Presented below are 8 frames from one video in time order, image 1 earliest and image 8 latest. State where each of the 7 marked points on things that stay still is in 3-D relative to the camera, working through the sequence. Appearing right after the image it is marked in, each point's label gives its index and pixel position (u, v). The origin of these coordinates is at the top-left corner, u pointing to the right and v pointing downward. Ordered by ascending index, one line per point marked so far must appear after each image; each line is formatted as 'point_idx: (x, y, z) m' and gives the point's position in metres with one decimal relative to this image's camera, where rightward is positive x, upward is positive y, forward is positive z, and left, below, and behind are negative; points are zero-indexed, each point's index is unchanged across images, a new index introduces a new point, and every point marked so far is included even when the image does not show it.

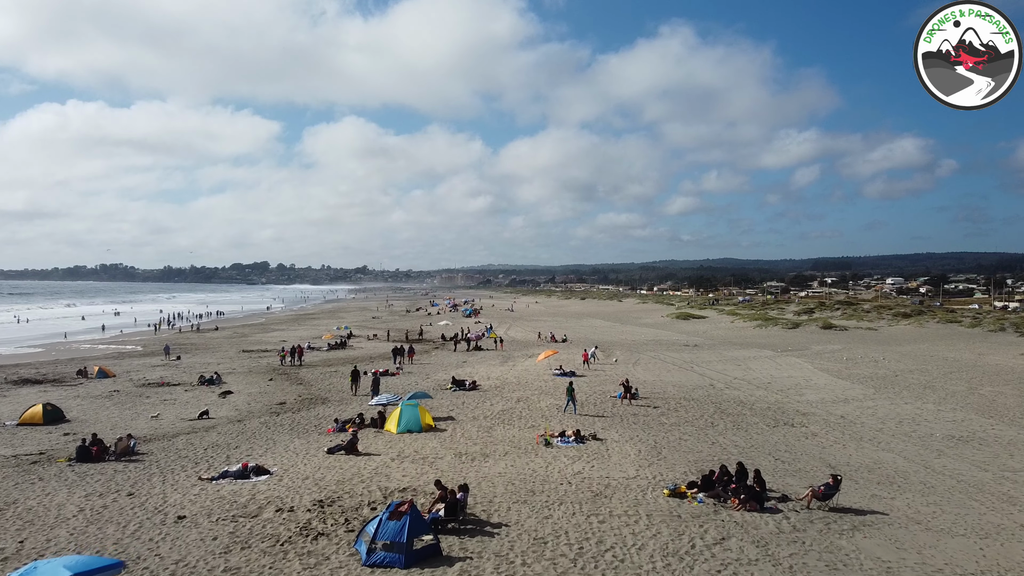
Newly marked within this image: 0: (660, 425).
0: (+4.2, -3.9, +15.0) m
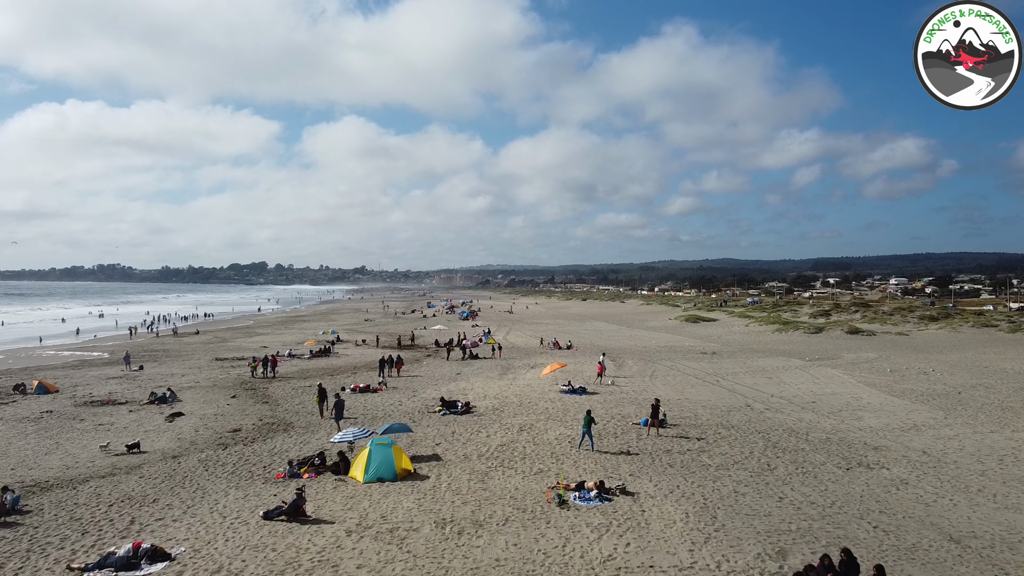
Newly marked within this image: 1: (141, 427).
0: (+4.3, -4.0, +11.7) m
1: (-12.2, -4.6, +17.4) m
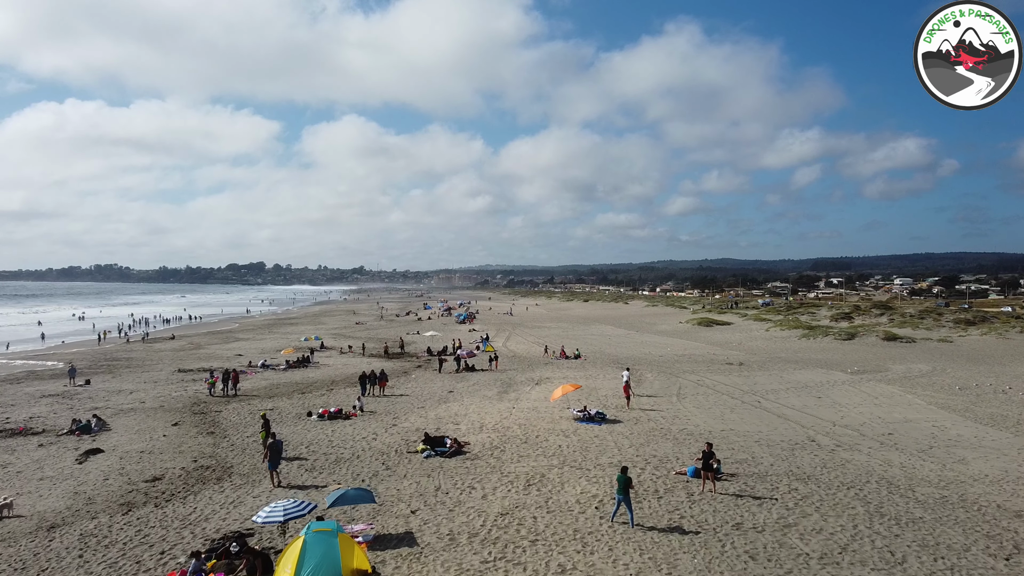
0: (+4.4, -4.2, +7.9) m
1: (-12.2, -4.7, +13.6) m
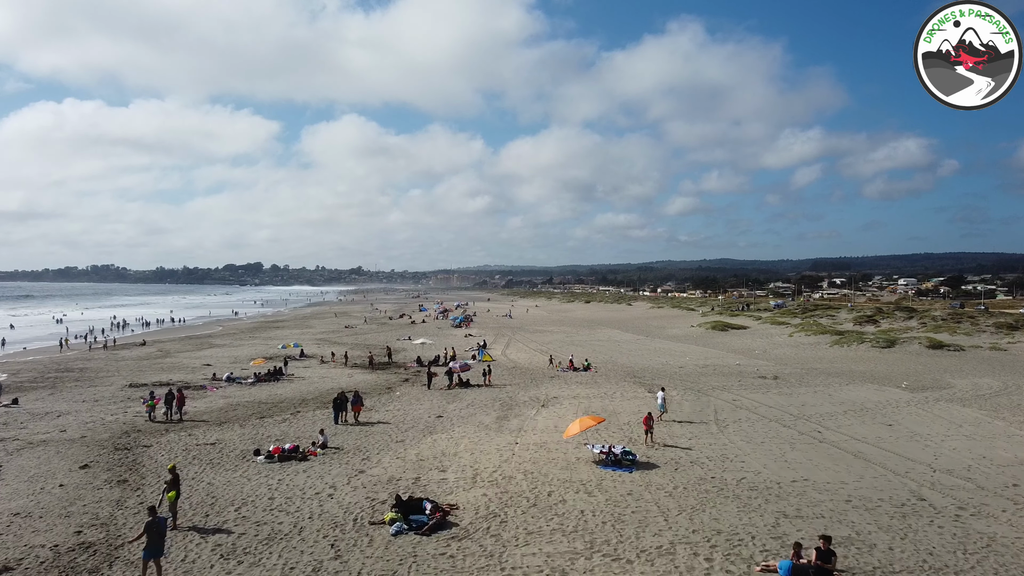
0: (+4.5, -4.2, +4.1) m
1: (-12.1, -4.8, +9.7) m
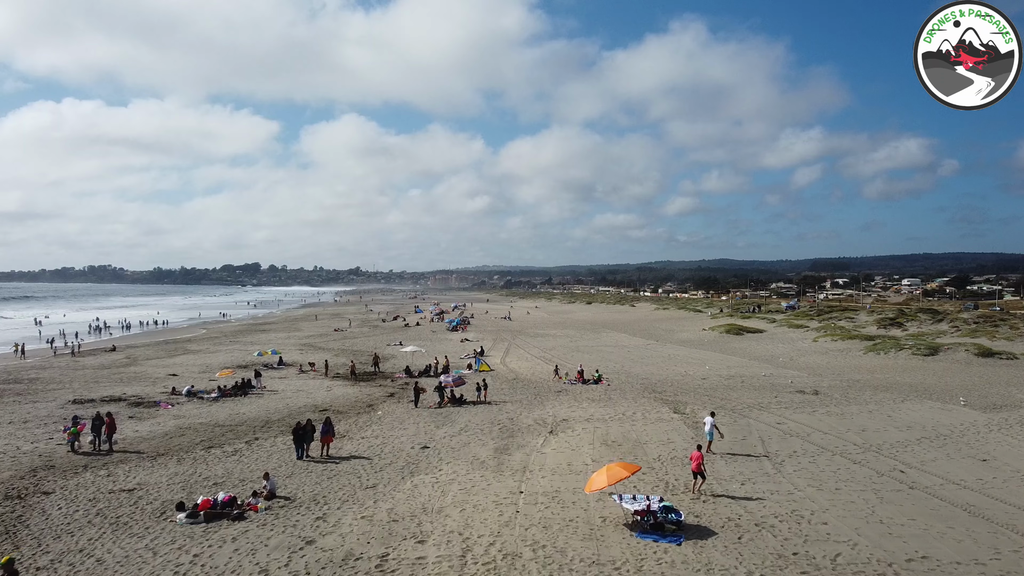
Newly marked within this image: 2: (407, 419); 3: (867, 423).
0: (+4.5, -4.3, +0.7) m
1: (-12.0, -4.9, +6.3) m
2: (-3.7, -4.6, +18.8) m
3: (+11.8, -4.5, +17.5) m
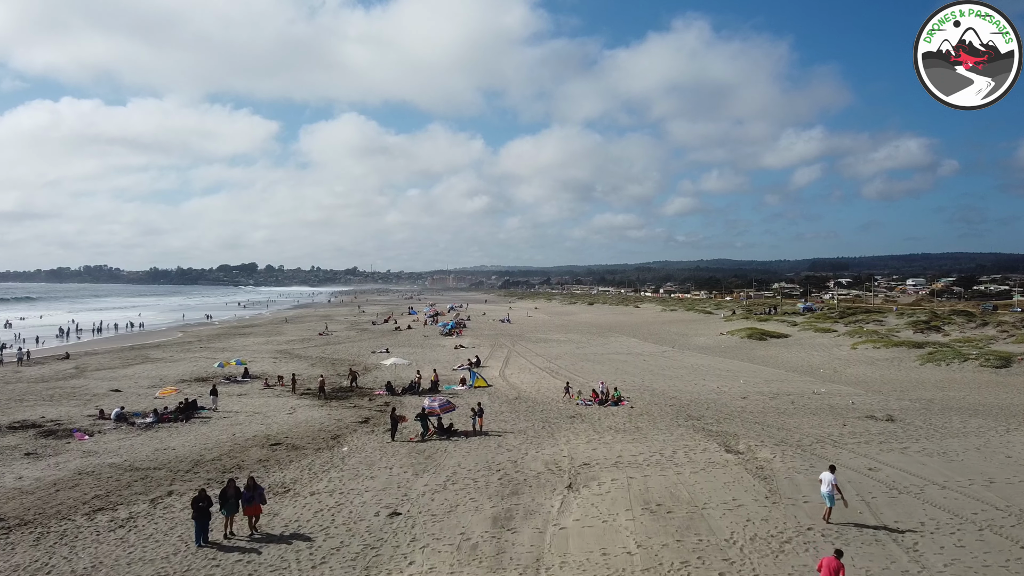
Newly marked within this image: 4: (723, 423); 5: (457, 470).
0: (+4.7, -4.3, -3.6) m
1: (-11.9, -4.9, +1.9) m
2: (-3.6, -4.7, +14.4) m
3: (+11.9, -4.6, +13.2) m
4: (+7.0, -4.5, +17.3) m
5: (-1.4, -4.5, +13.3) m
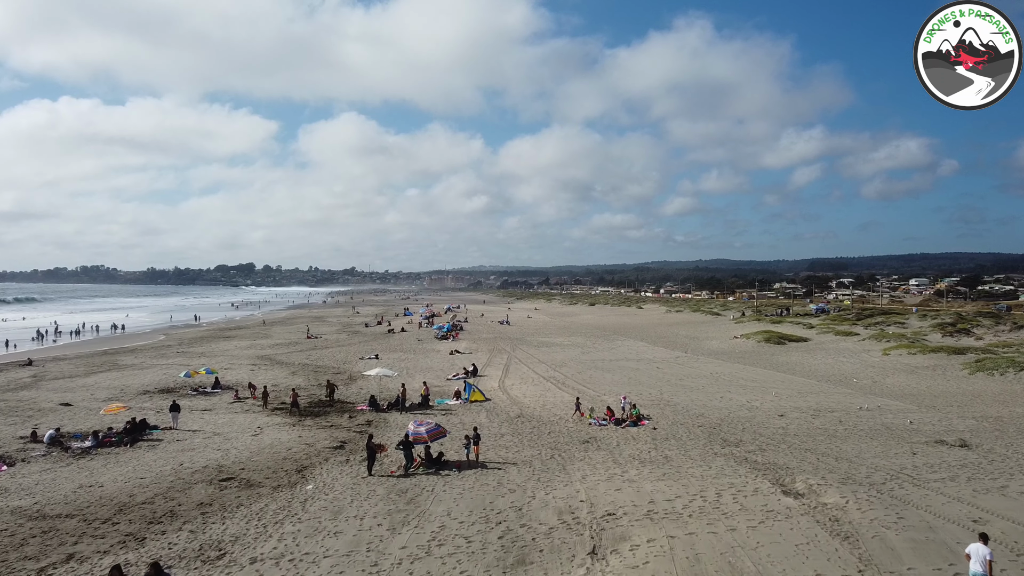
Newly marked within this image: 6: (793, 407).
0: (+4.8, -4.3, -6.5) m
1: (-11.8, -4.9, -1.0) m
2: (-3.5, -4.7, +11.5) m
3: (+11.9, -4.6, +10.3) m
4: (+7.1, -4.5, +14.4) m
5: (-1.3, -4.5, +10.4) m
6: (+10.6, -4.5, +19.5) m
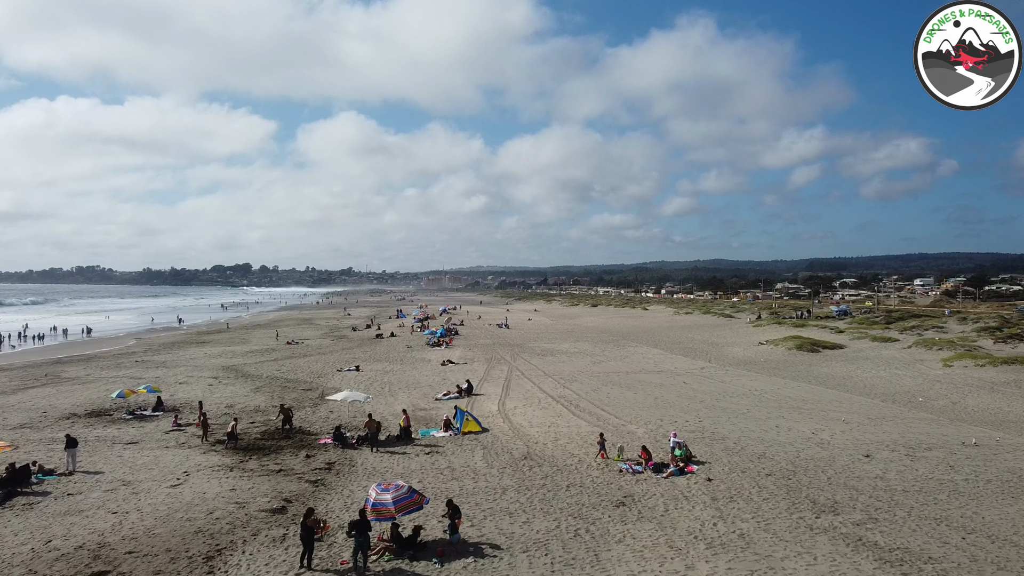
0: (+5.0, -4.4, -10.9) m
1: (-11.6, -5.0, -5.4) m
2: (-3.4, -4.7, +7.2) m
3: (+12.1, -4.6, +6.0) m
4: (+7.2, -4.5, +10.1) m
5: (-1.2, -4.6, +6.1) m
6: (+10.7, -4.5, +15.2) m
